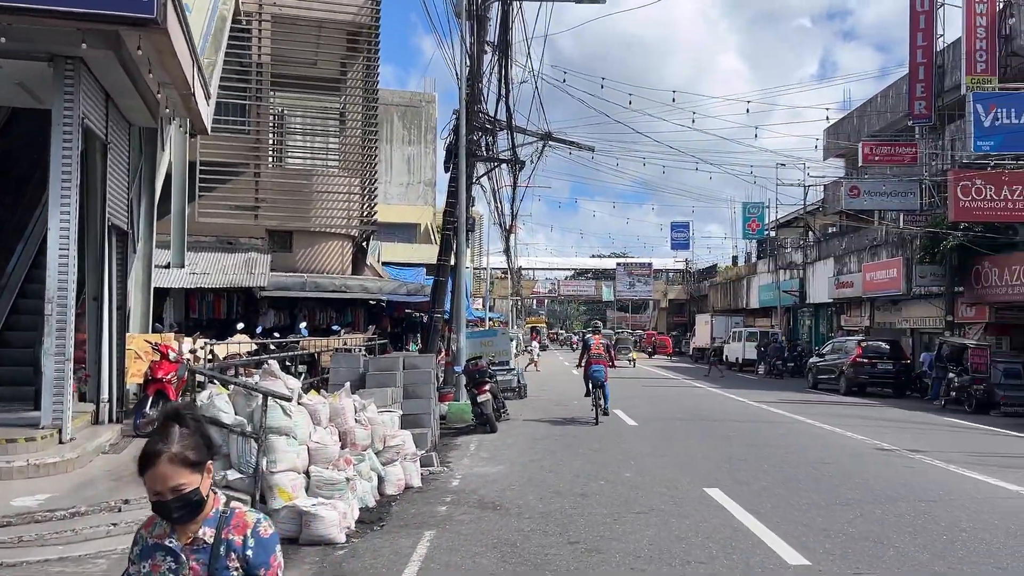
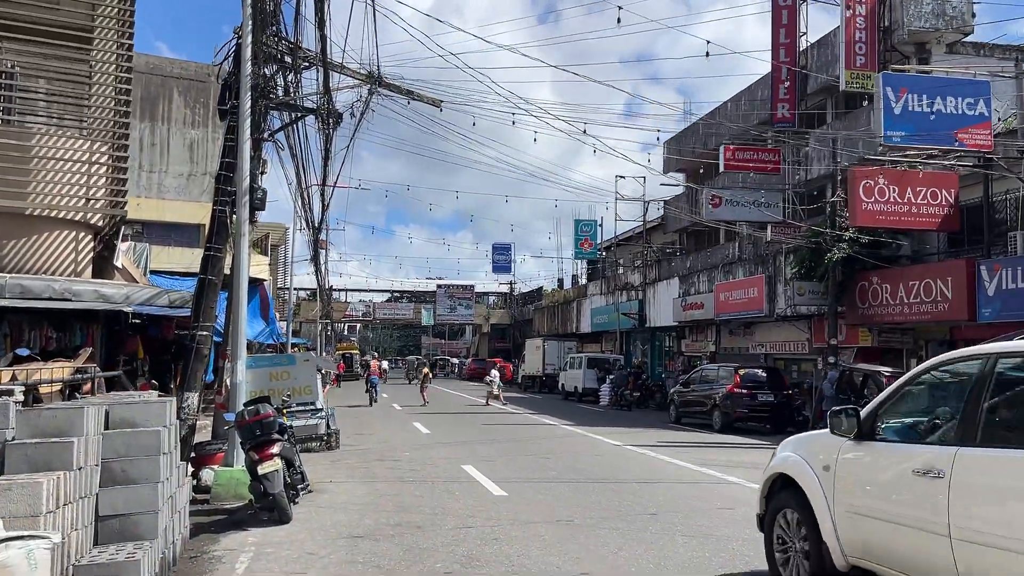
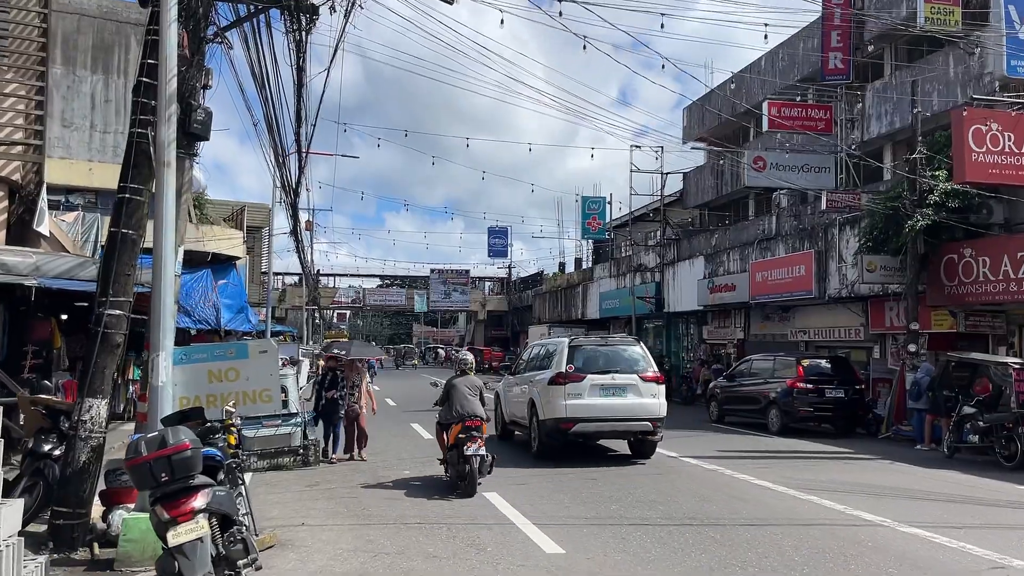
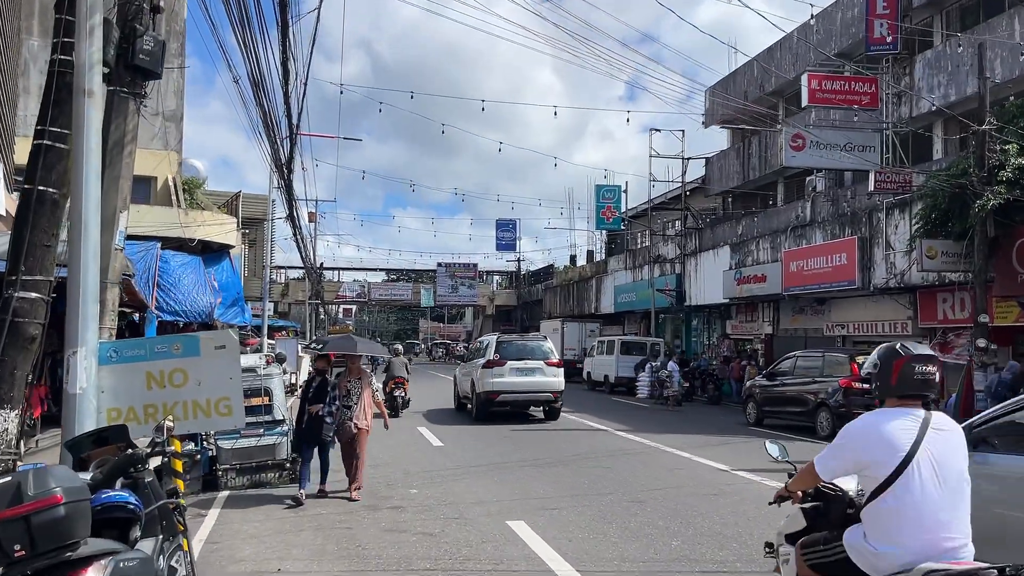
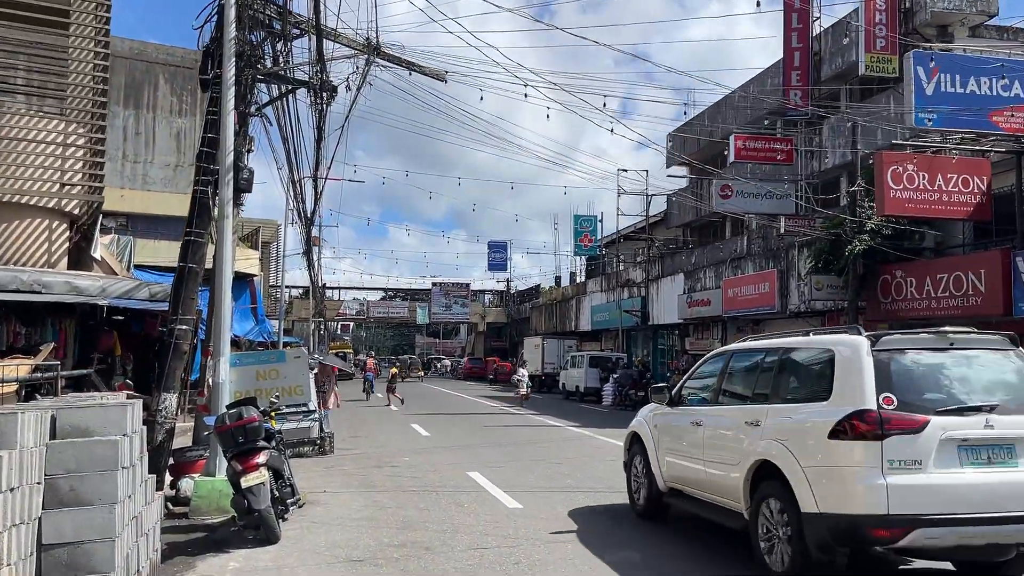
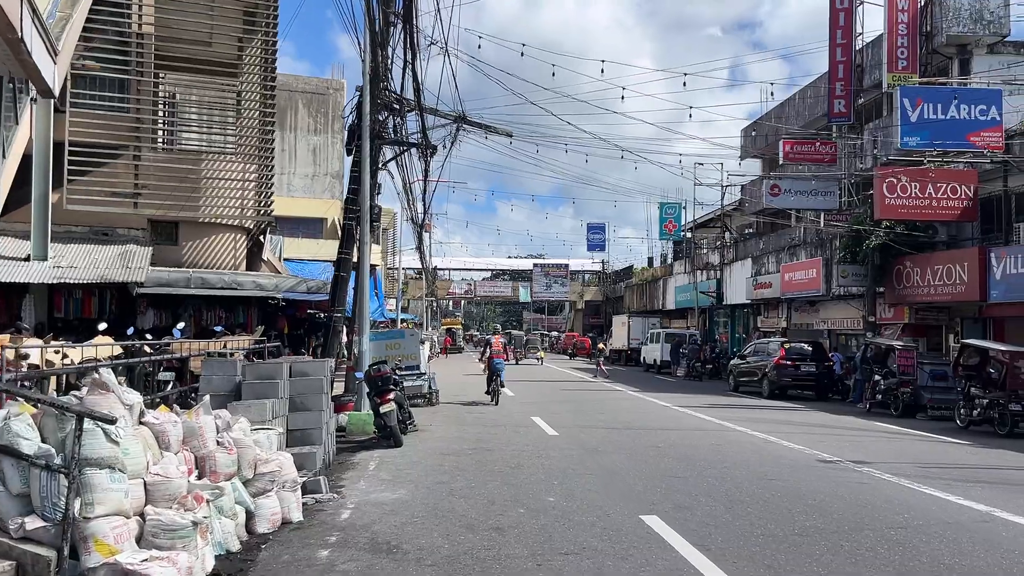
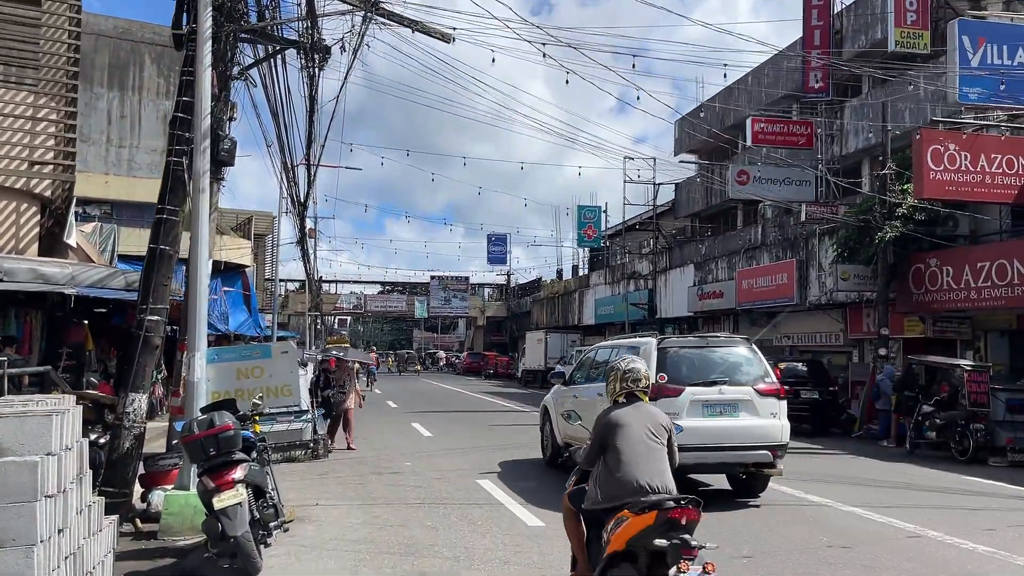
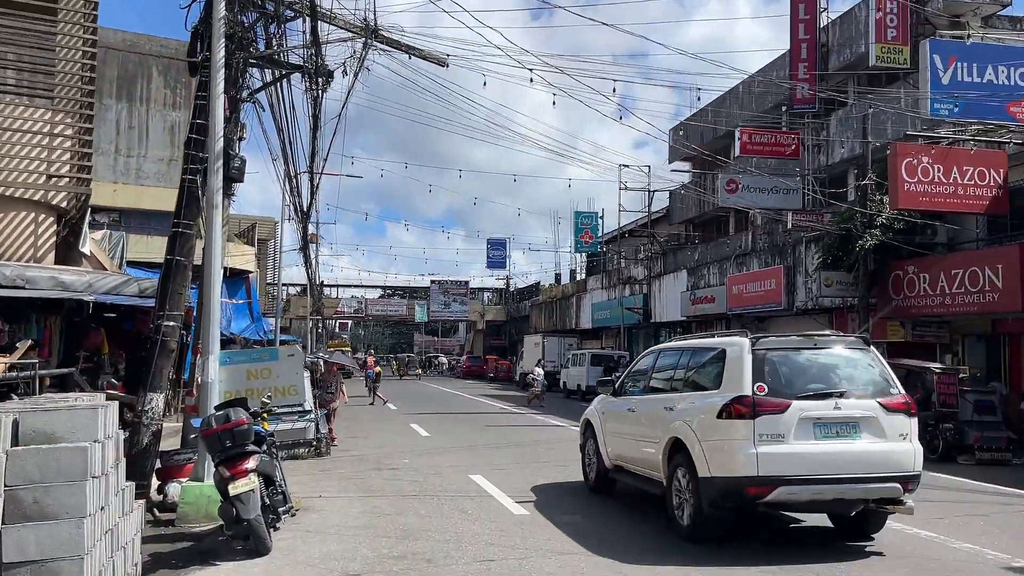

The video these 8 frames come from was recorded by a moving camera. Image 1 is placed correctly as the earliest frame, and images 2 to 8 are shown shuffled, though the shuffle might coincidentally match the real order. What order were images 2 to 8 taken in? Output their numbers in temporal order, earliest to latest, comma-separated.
6, 2, 5, 8, 7, 3, 4
